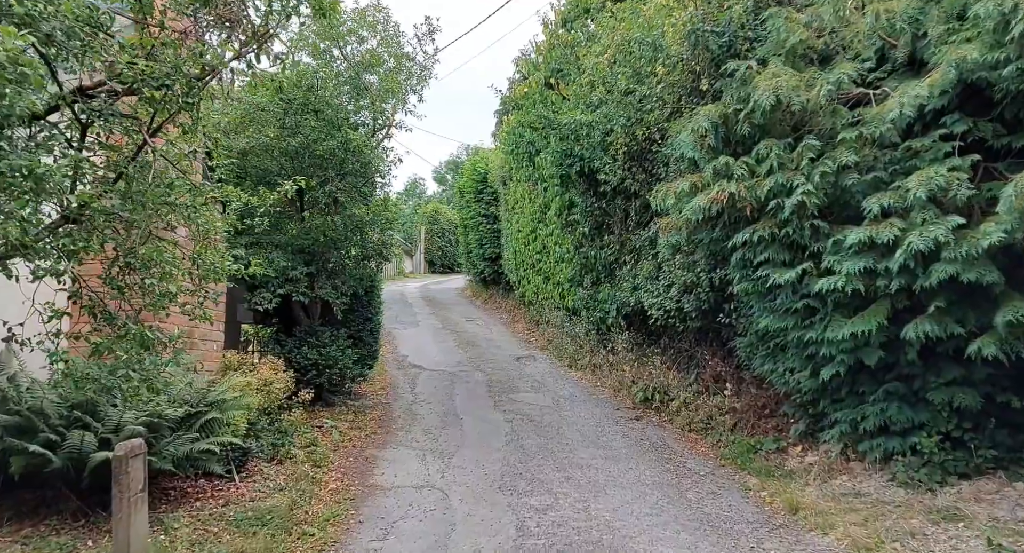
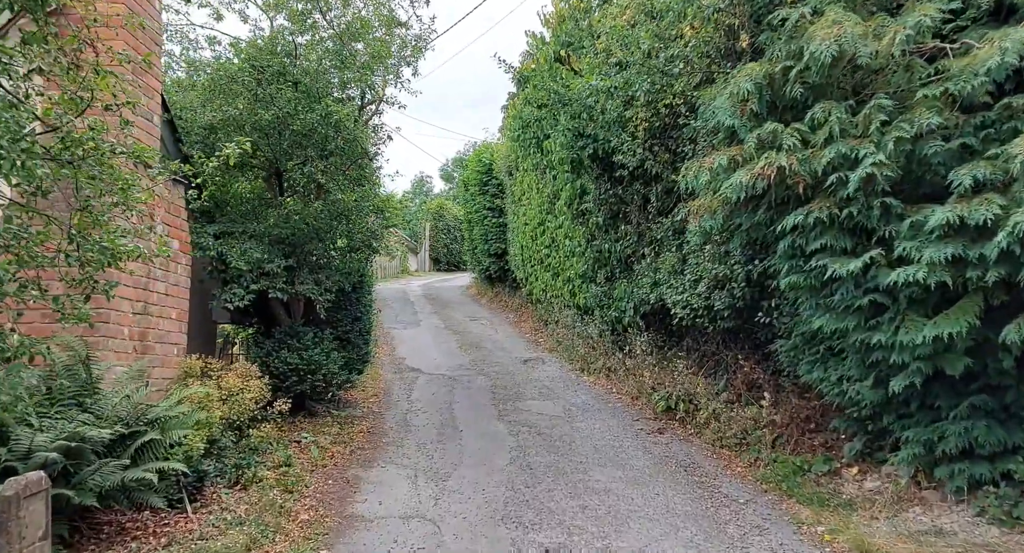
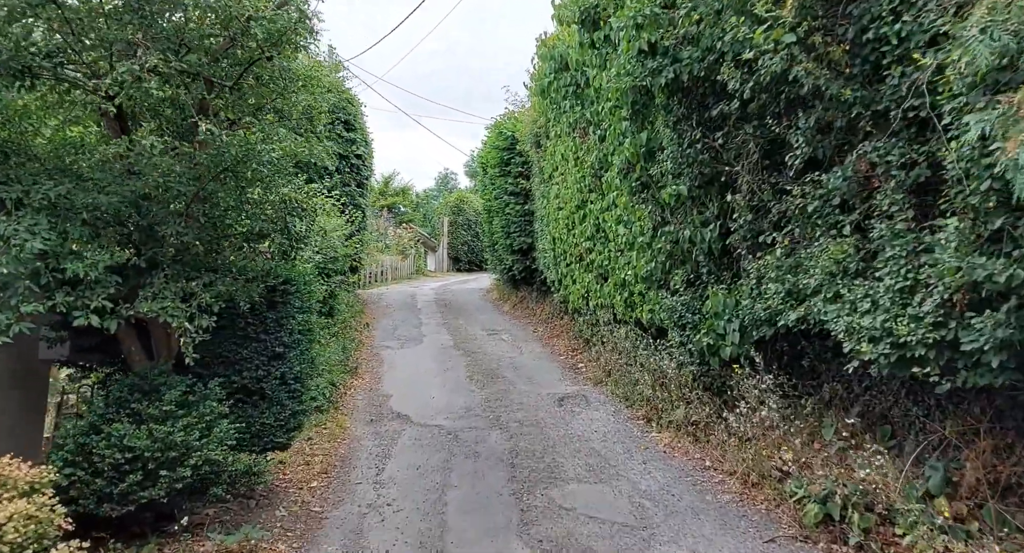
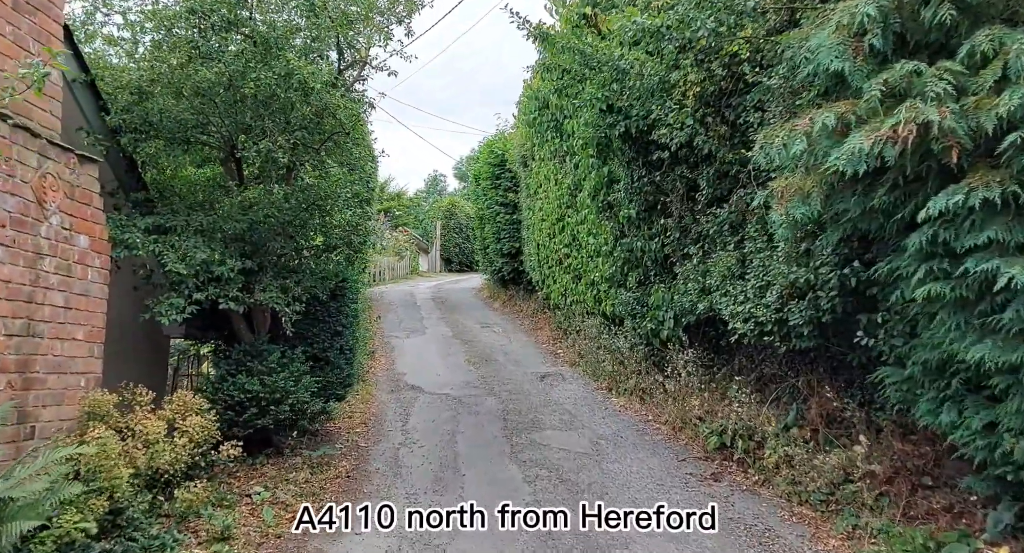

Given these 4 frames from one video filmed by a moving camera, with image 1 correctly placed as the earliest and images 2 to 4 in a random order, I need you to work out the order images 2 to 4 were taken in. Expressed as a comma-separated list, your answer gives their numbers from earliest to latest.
2, 4, 3
